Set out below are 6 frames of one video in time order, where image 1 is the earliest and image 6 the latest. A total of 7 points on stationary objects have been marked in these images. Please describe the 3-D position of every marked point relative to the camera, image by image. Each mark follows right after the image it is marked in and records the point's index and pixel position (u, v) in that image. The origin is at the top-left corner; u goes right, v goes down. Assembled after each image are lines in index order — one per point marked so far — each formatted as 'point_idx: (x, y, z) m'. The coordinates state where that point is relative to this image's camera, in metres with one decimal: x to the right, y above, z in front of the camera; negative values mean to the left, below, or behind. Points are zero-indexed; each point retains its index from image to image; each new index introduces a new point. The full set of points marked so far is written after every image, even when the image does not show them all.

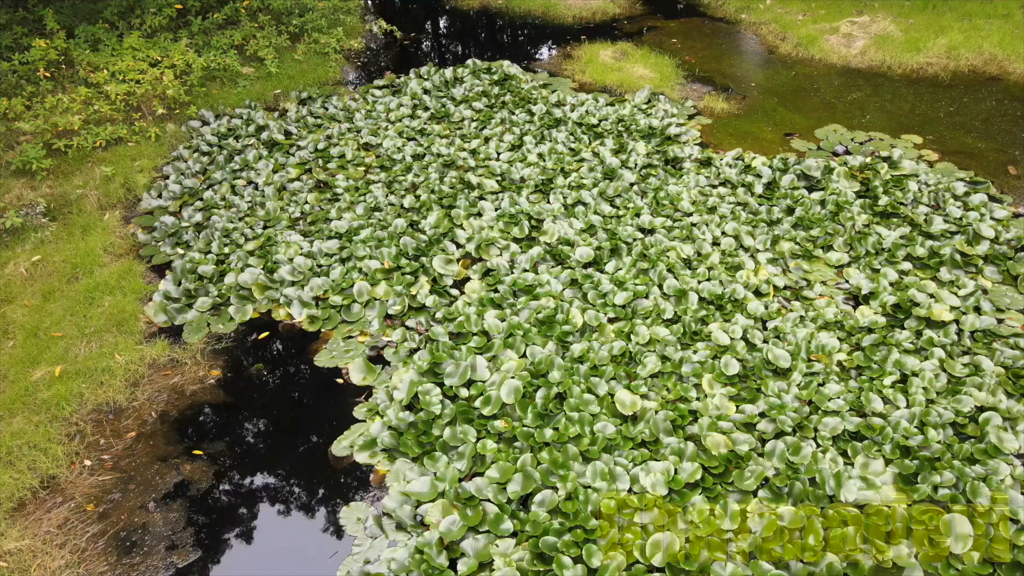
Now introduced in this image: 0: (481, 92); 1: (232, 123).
0: (-0.2, +1.5, +5.6) m
1: (-2.0, +1.2, +5.3) m
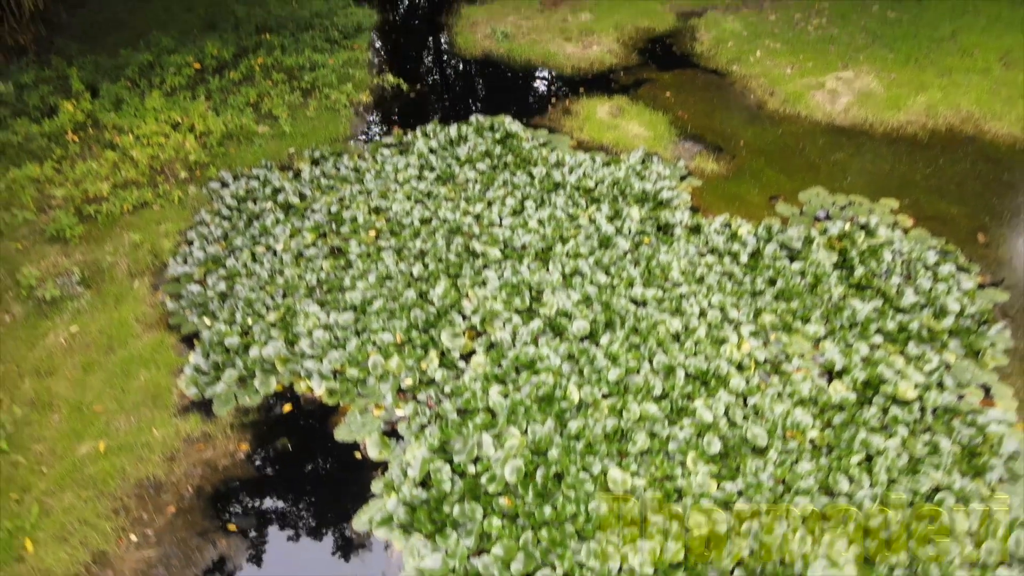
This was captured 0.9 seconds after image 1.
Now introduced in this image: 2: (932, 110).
0: (-0.2, +1.1, +5.9) m
1: (-2.0, +0.8, +5.6) m
2: (+3.6, +1.5, +6.3) m
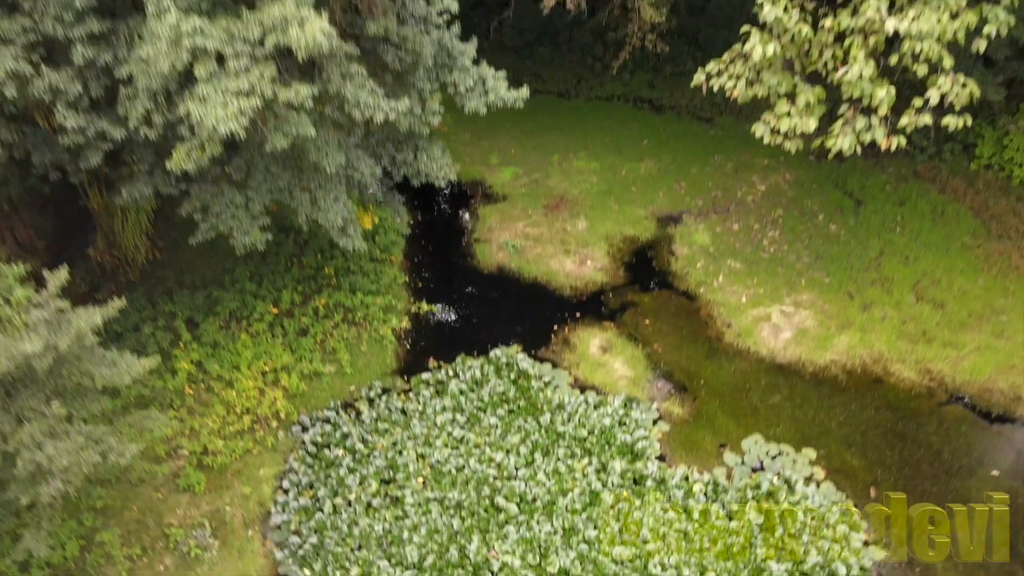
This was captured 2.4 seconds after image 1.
0: (-0.1, -1.1, +7.7) m
1: (-1.9, -1.4, +7.3) m
2: (+3.7, -0.7, +8.0) m
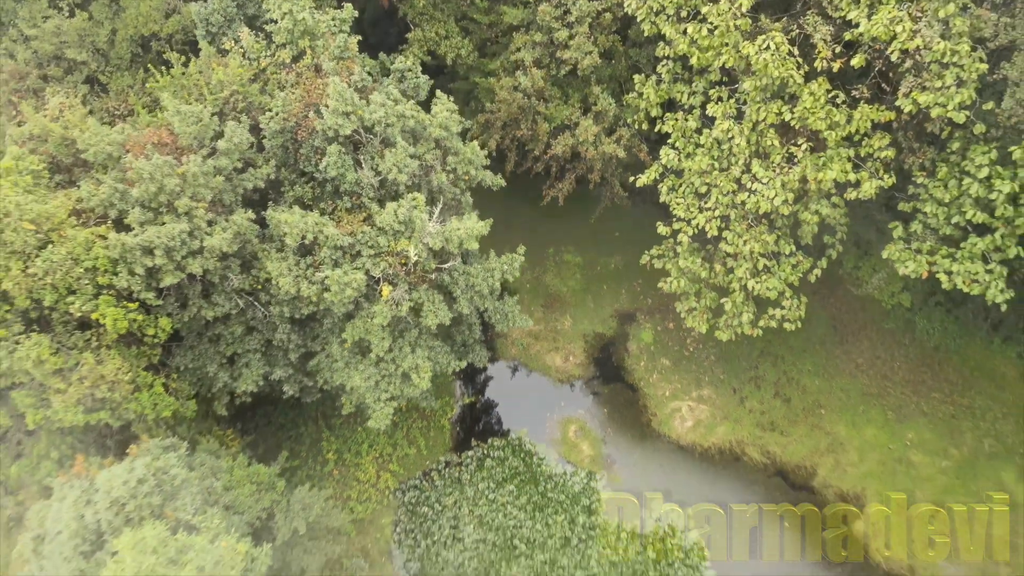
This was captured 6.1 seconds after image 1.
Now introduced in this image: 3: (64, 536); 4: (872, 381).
0: (+0.1, -3.2, +13.1) m
1: (-1.7, -3.6, +12.9) m
2: (+3.9, -2.7, +13.4) m
3: (-4.6, -2.5, +7.5) m
4: (+6.8, -1.7, +13.7) m
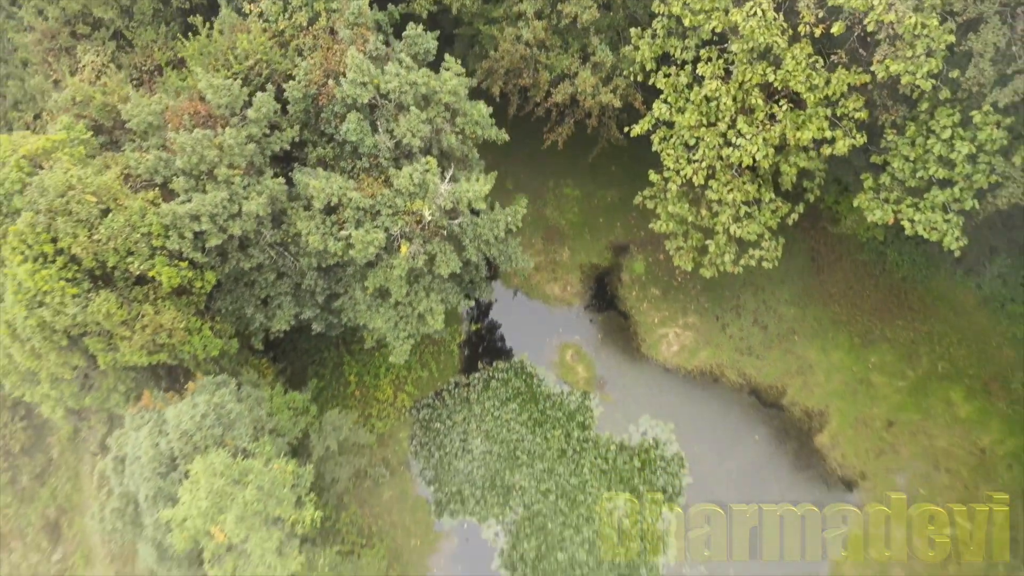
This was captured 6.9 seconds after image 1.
0: (+0.1, -2.0, +14.7) m
1: (-1.7, -2.4, +14.5) m
2: (+3.9, -1.5, +14.9) m
3: (-4.5, -2.1, +9.0) m
4: (+6.8, -0.4, +15.0) m
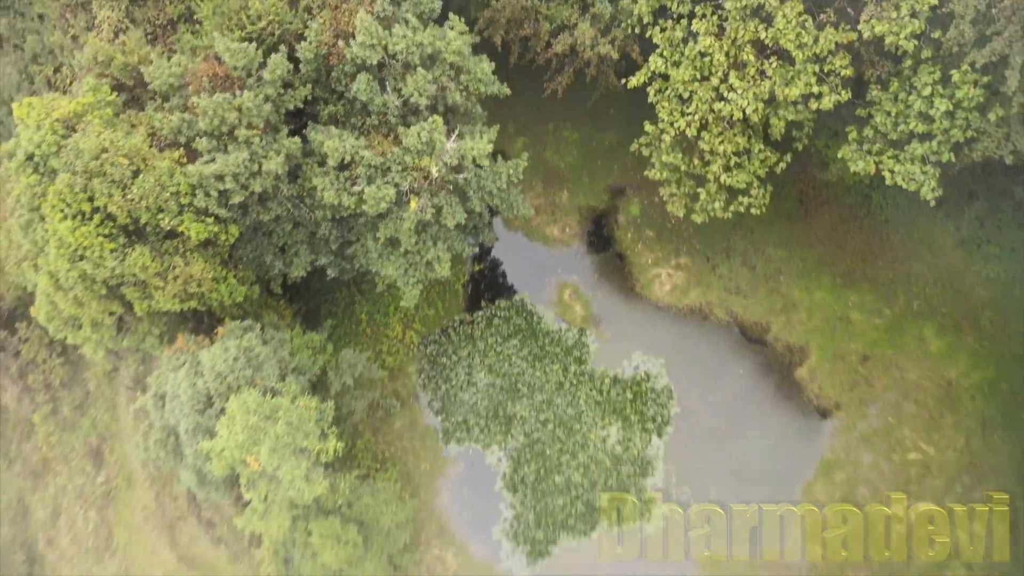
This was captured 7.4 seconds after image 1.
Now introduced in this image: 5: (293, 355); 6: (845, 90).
0: (+0.2, -0.8, +15.7) m
1: (-1.6, -1.2, +15.5) m
2: (+4.0, -0.3, +15.8) m
3: (-4.5, -1.5, +10.0) m
4: (+6.8, +0.8, +15.8) m
5: (-3.6, -1.1, +12.0) m
6: (+5.4, +3.2, +11.8) m
